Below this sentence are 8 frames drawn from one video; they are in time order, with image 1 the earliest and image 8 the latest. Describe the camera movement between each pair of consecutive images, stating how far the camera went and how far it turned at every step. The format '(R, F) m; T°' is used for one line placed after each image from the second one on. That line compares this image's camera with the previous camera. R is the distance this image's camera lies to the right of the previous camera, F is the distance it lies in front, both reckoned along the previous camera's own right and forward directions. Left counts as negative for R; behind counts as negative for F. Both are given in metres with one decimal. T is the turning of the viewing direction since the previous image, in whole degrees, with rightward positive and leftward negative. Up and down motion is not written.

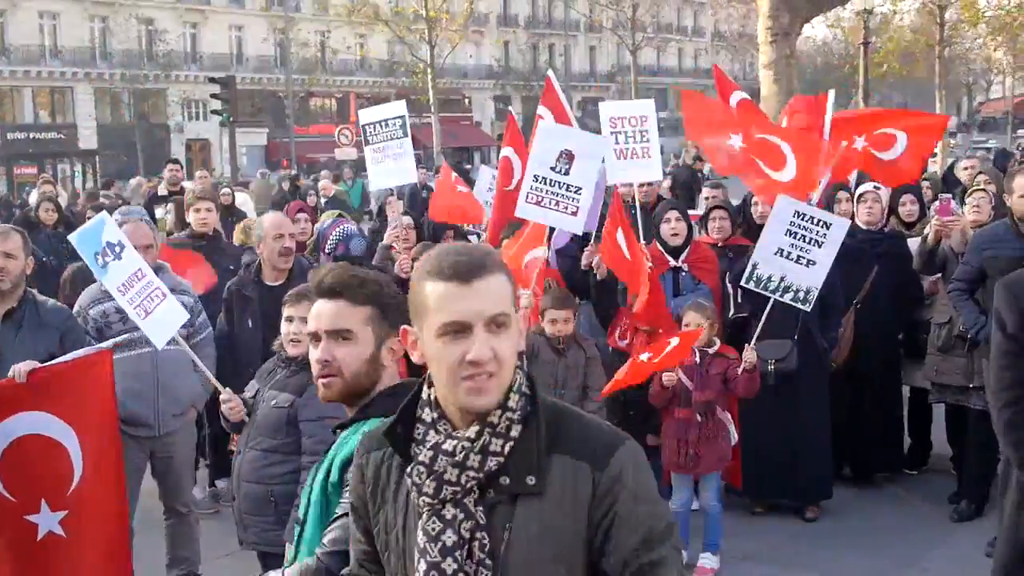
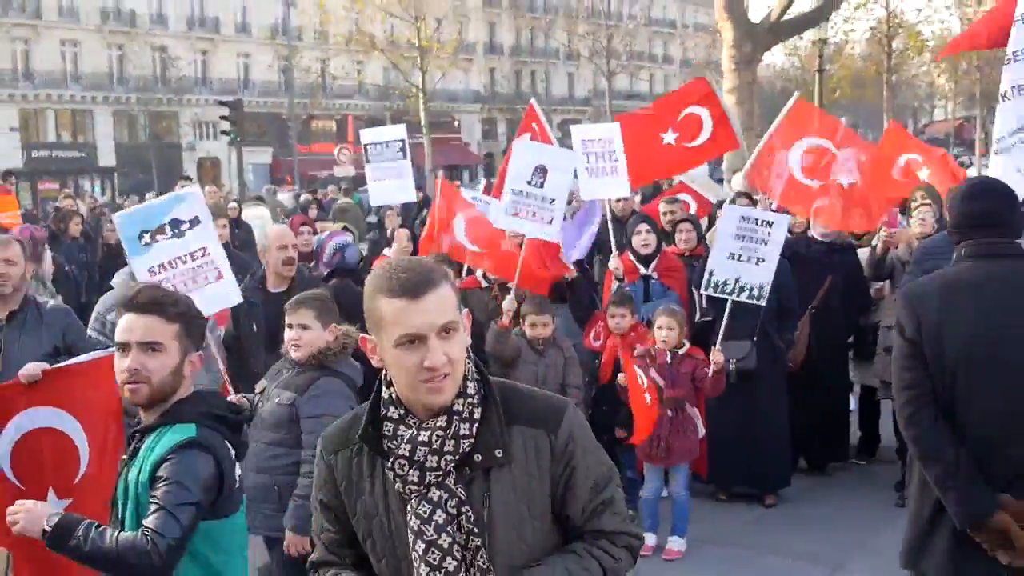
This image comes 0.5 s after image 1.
(+0.1, -0.4) m; 0°
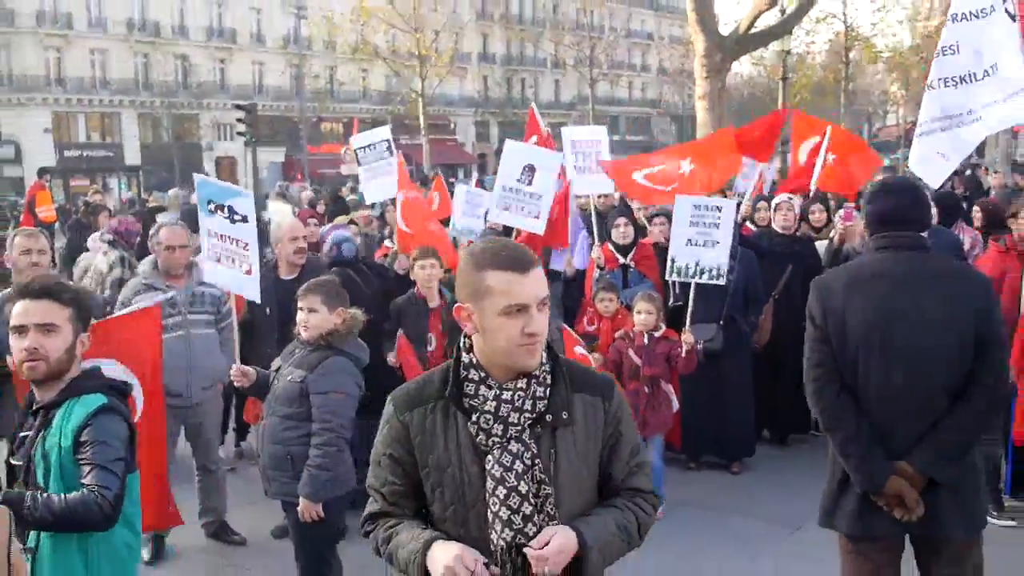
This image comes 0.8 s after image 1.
(+0.1, -0.5) m; 0°
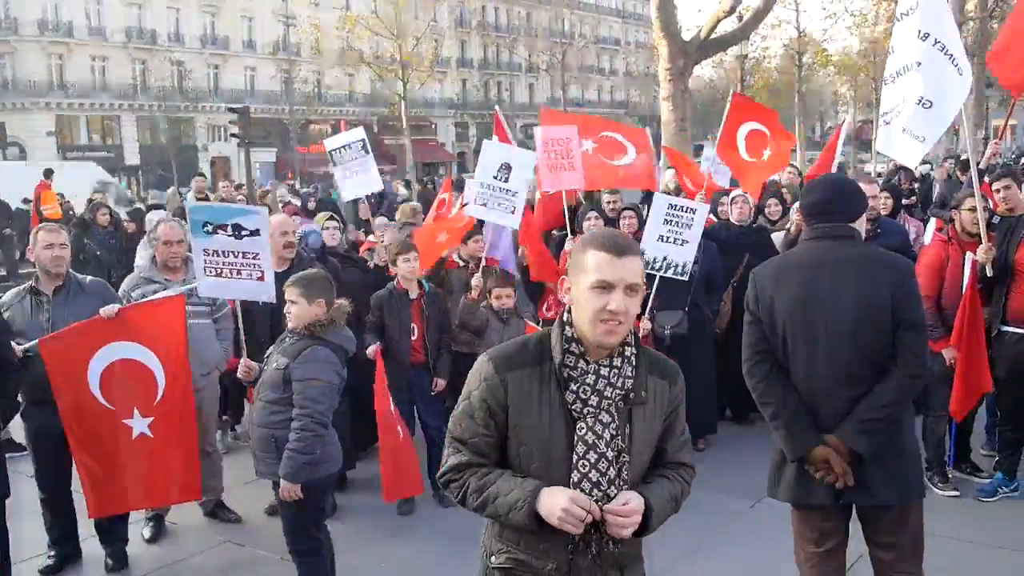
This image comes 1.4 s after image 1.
(+0.1, -0.4) m; +1°
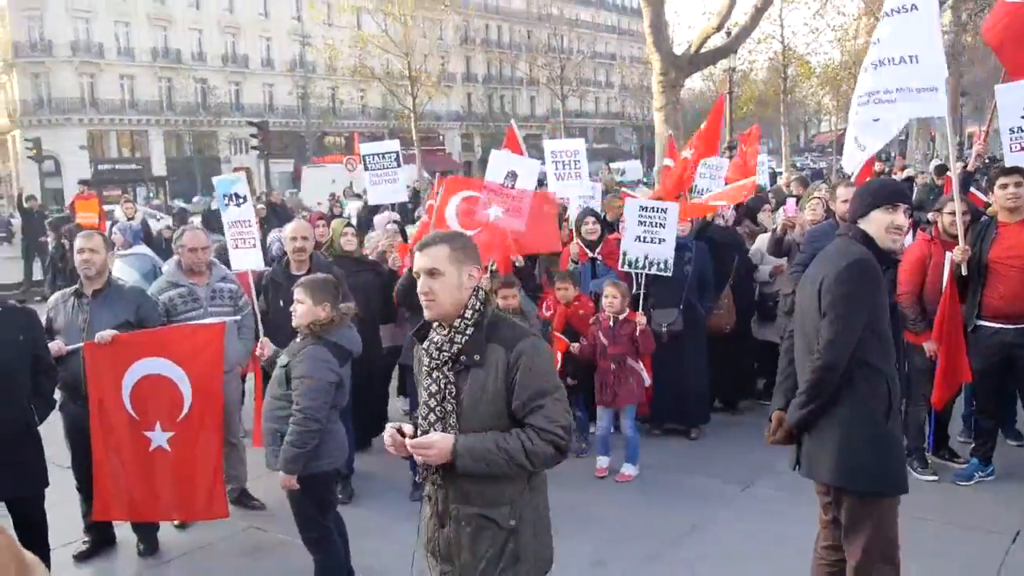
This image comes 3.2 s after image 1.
(0.0, -0.4) m; -1°
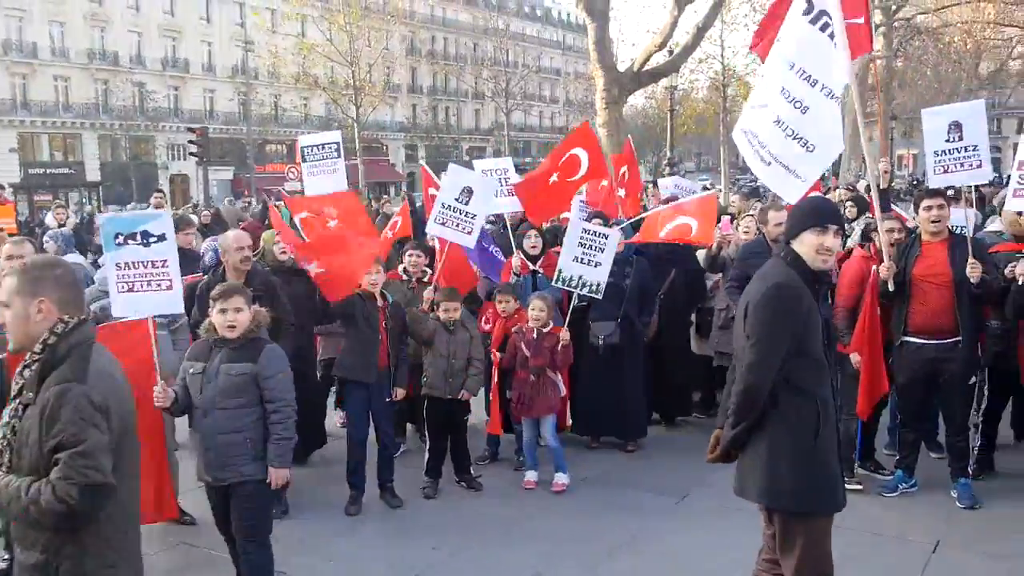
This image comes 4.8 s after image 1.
(+0.1, 0.0) m; +3°
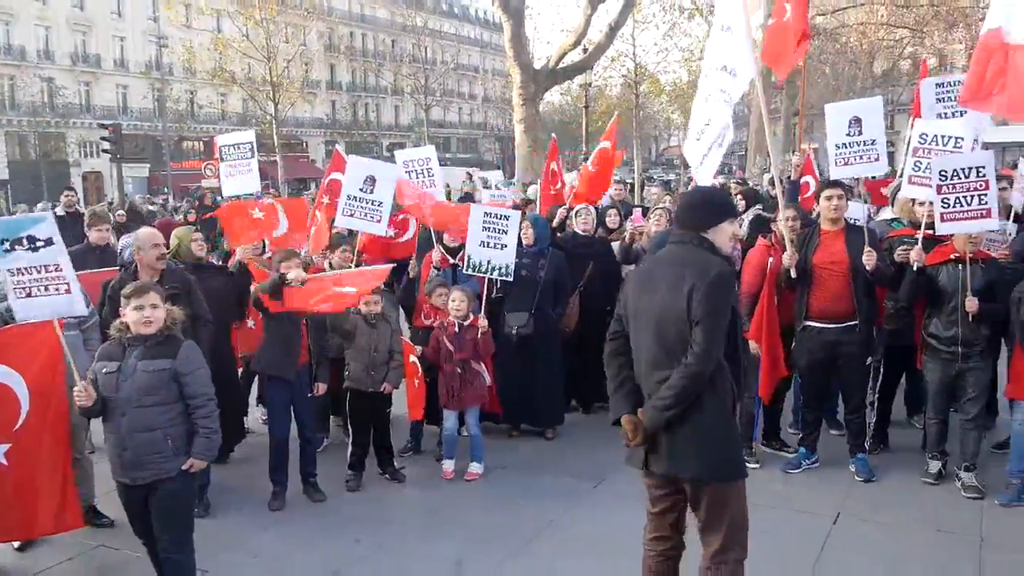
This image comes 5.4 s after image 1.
(+0.1, -0.1) m; +4°
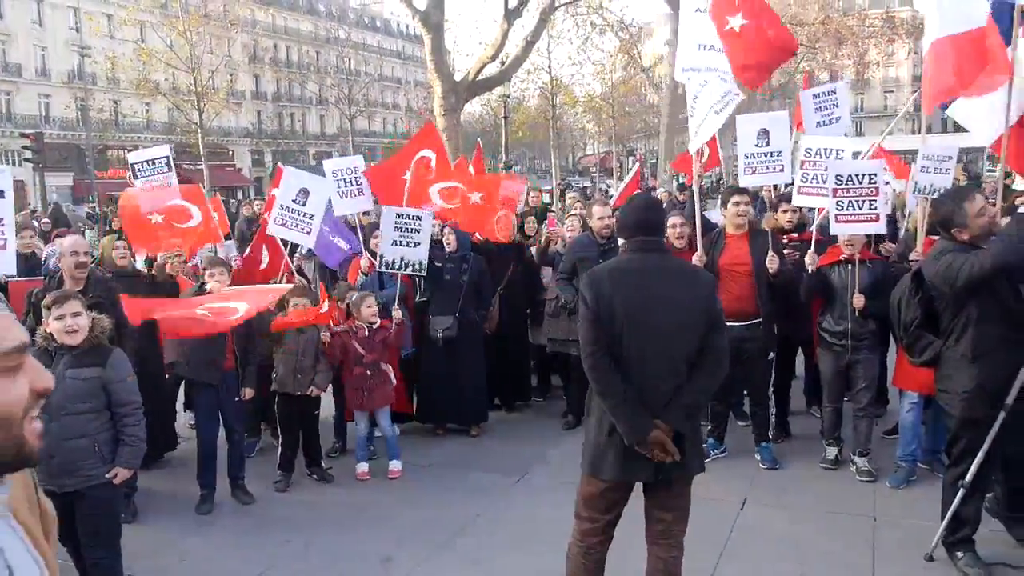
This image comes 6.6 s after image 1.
(+0.2, -0.3) m; +4°
